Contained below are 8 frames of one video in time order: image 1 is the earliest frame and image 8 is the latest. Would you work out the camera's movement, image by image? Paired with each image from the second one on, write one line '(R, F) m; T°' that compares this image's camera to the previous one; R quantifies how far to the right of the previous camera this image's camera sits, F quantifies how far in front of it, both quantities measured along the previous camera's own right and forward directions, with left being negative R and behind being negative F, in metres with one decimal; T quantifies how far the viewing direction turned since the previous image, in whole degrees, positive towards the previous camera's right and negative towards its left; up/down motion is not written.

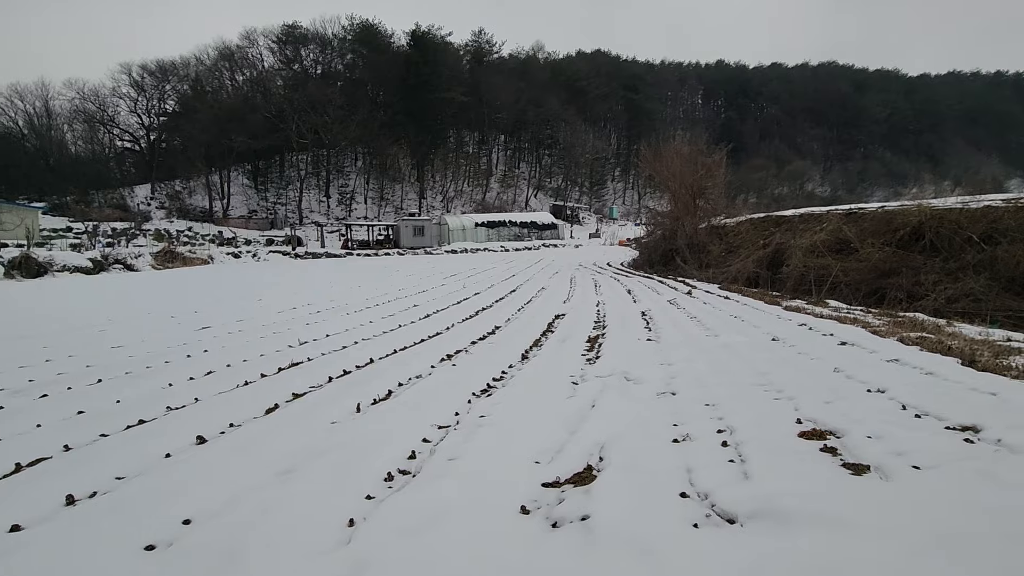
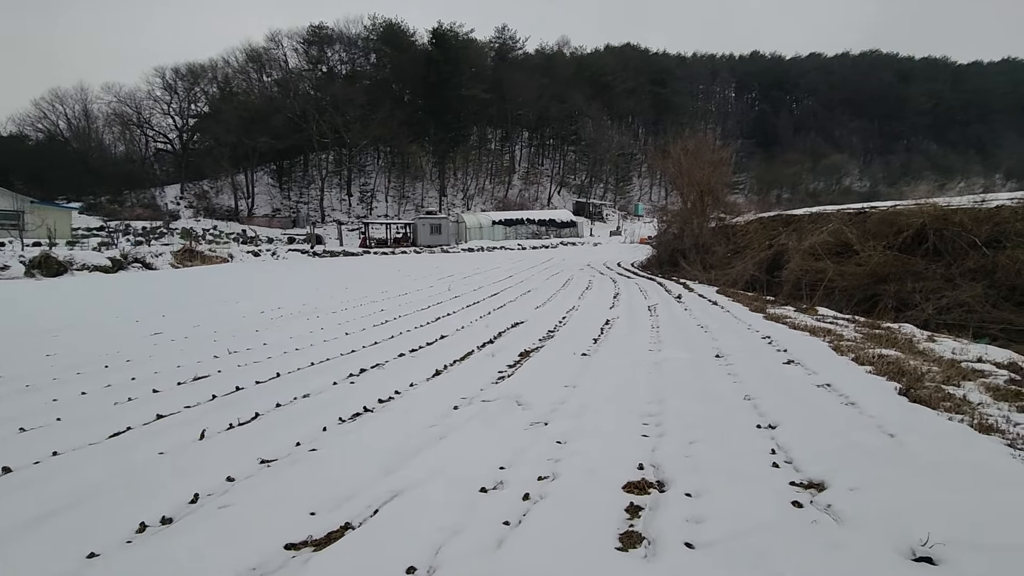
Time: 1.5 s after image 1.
(+1.1, +0.3) m; -3°
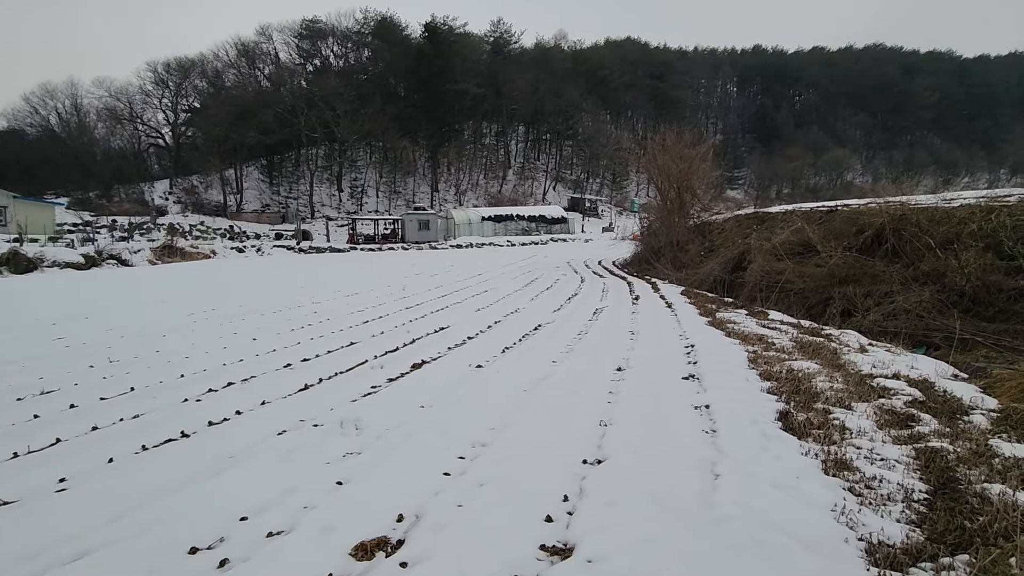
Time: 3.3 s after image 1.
(+1.2, +0.4) m; 0°
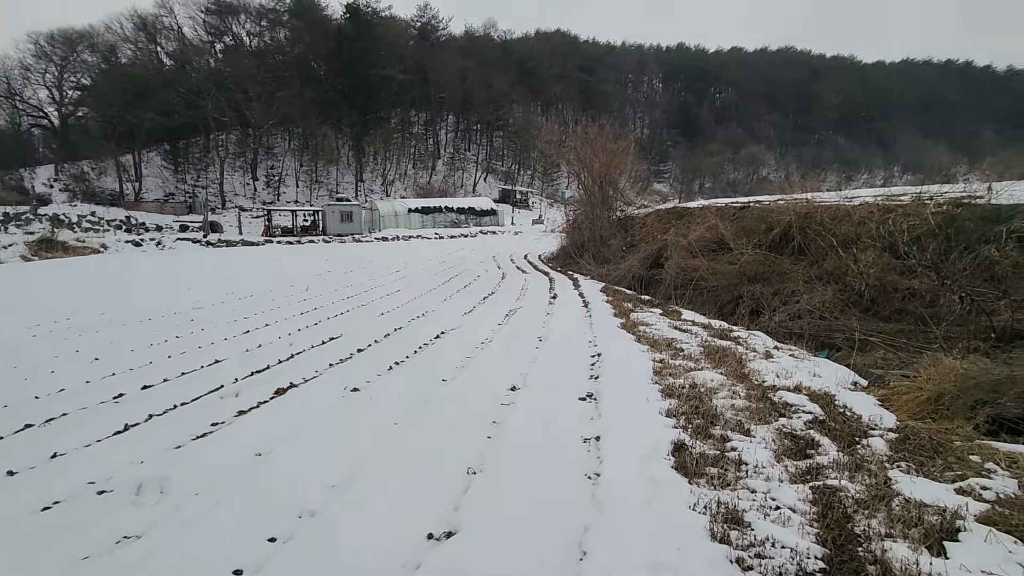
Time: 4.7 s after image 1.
(+0.5, +0.6) m; +7°
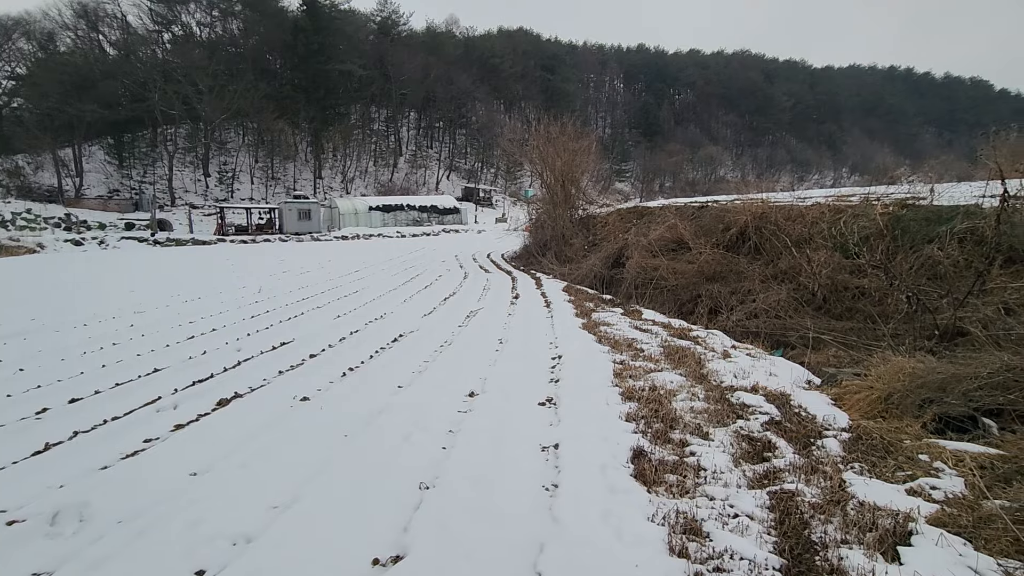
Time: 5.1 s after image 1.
(+0.1, +0.1) m; +4°
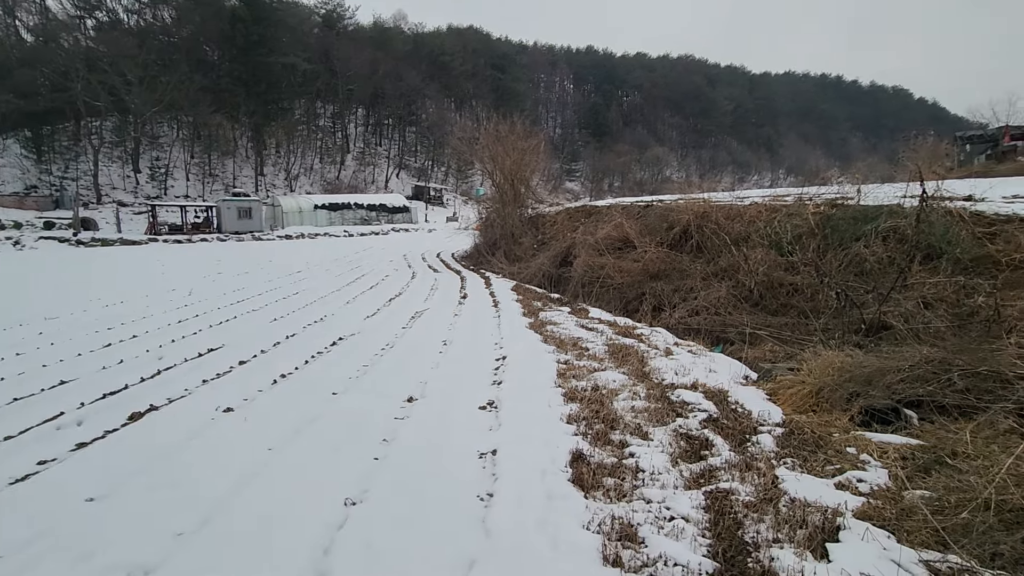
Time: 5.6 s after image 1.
(+0.1, +0.1) m; +5°
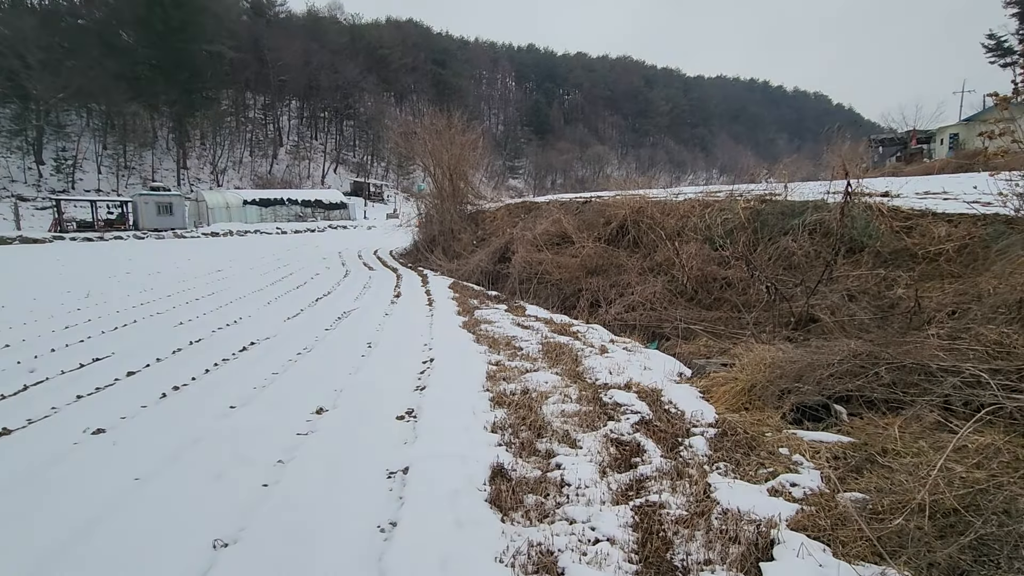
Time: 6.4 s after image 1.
(+0.2, +0.3) m; +6°
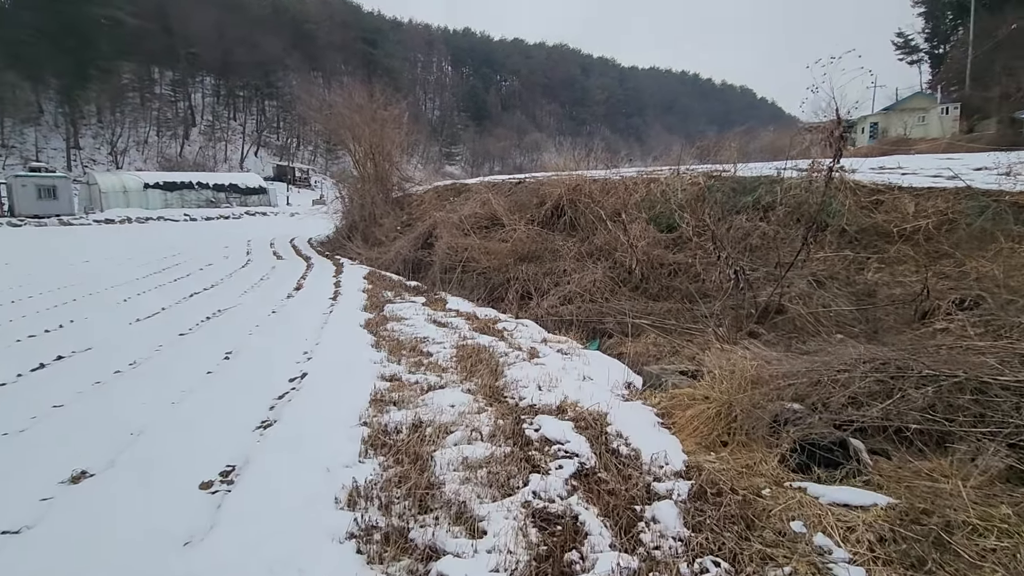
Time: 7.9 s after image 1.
(+0.3, +1.3) m; +6°
